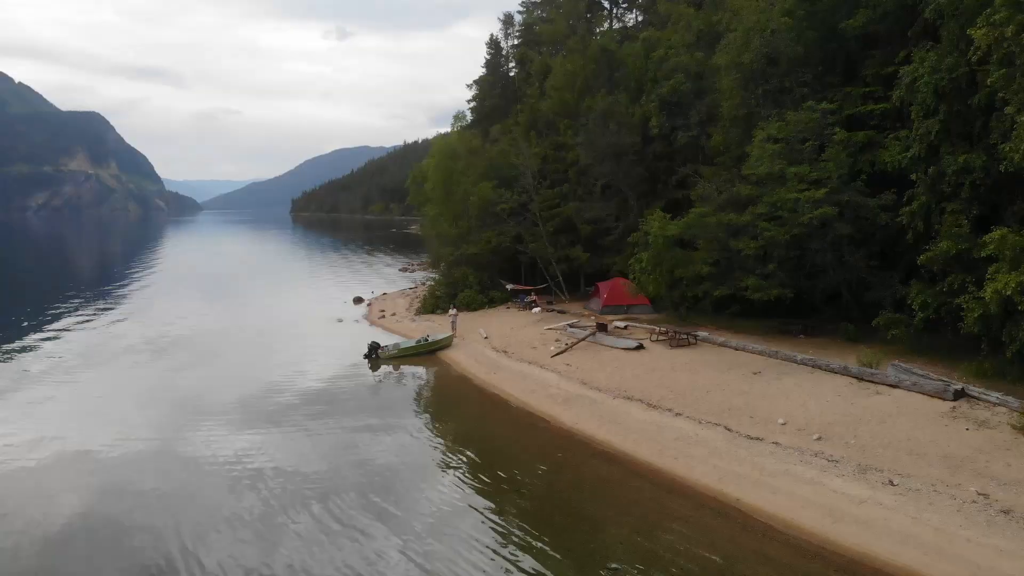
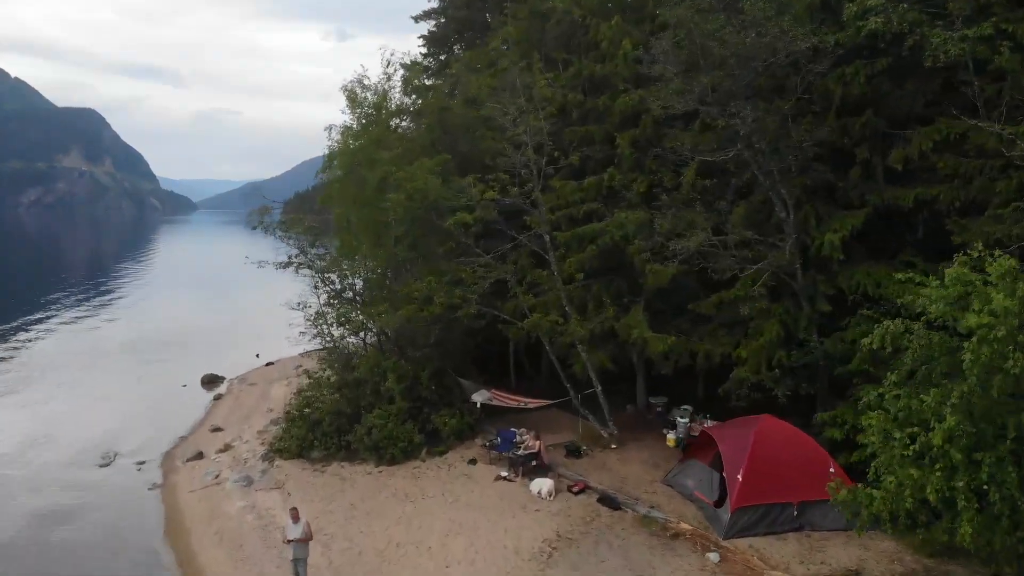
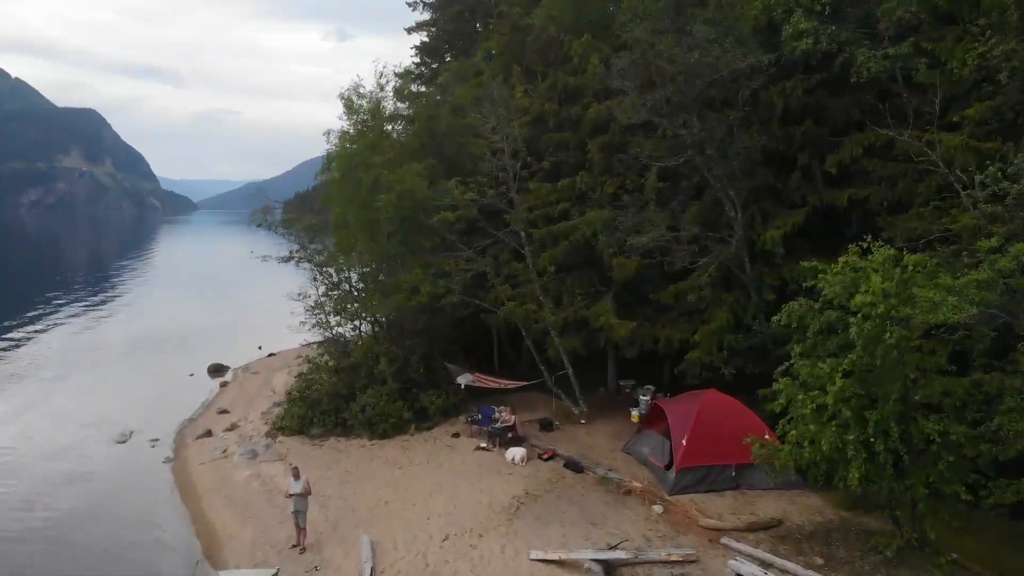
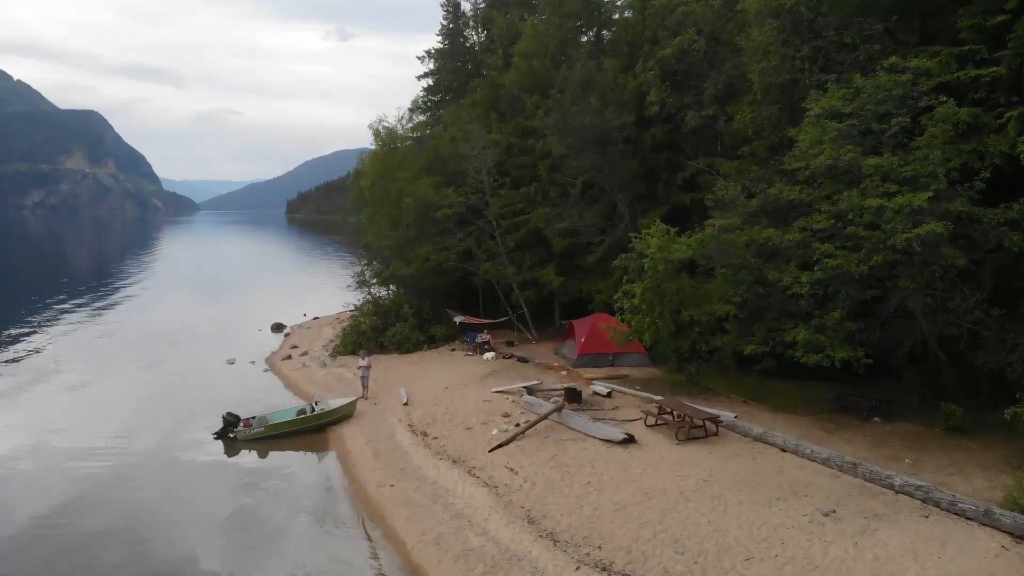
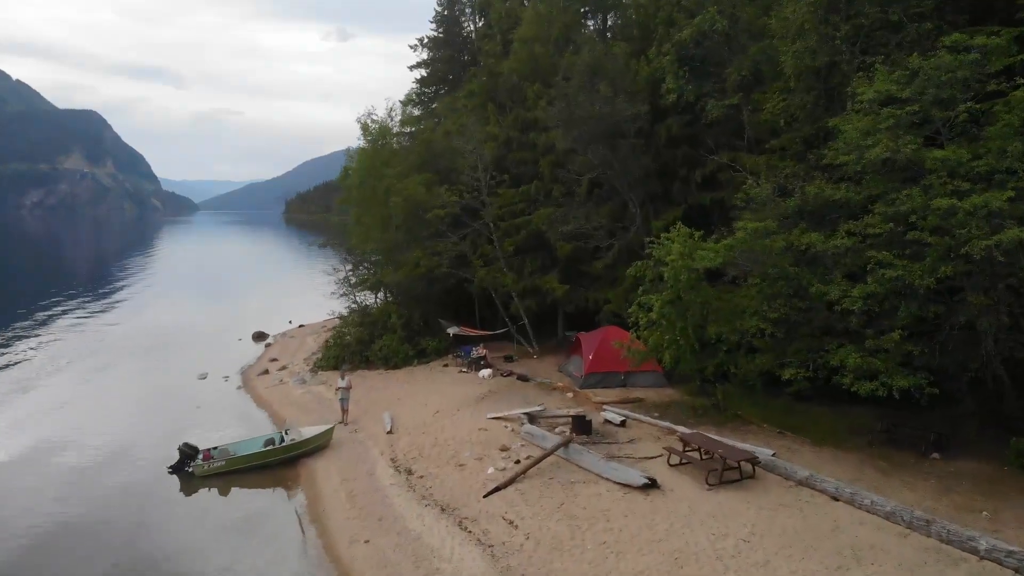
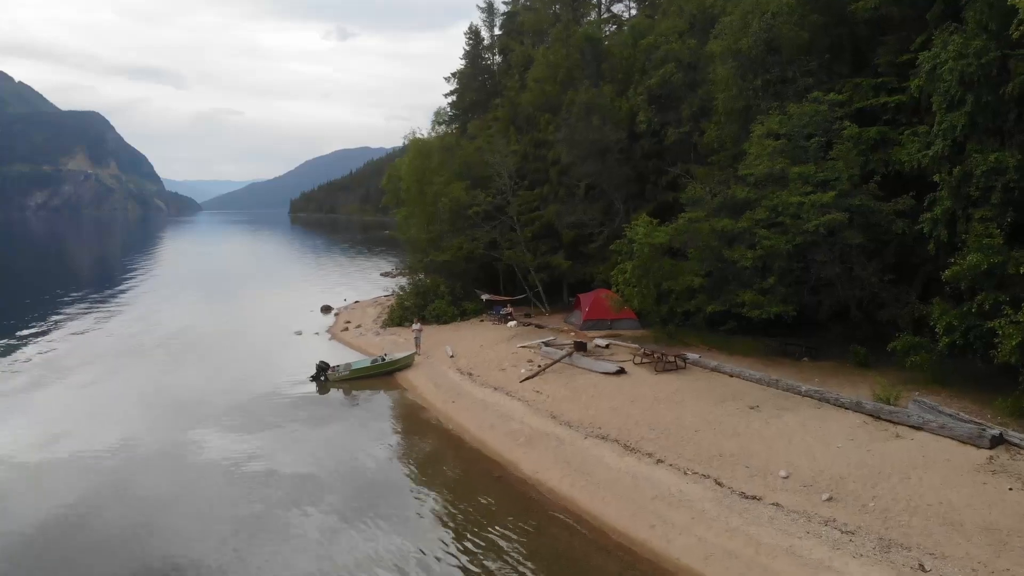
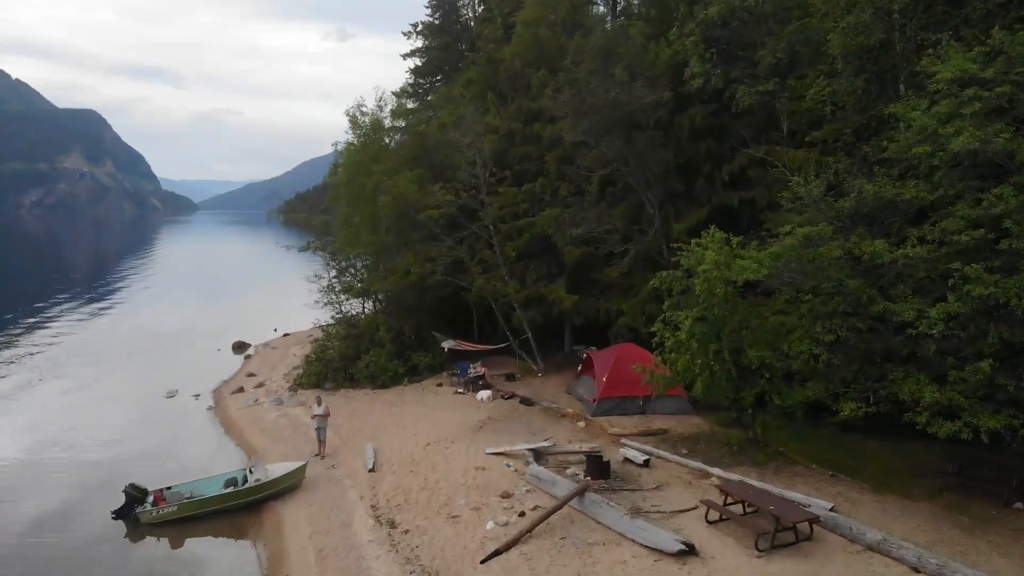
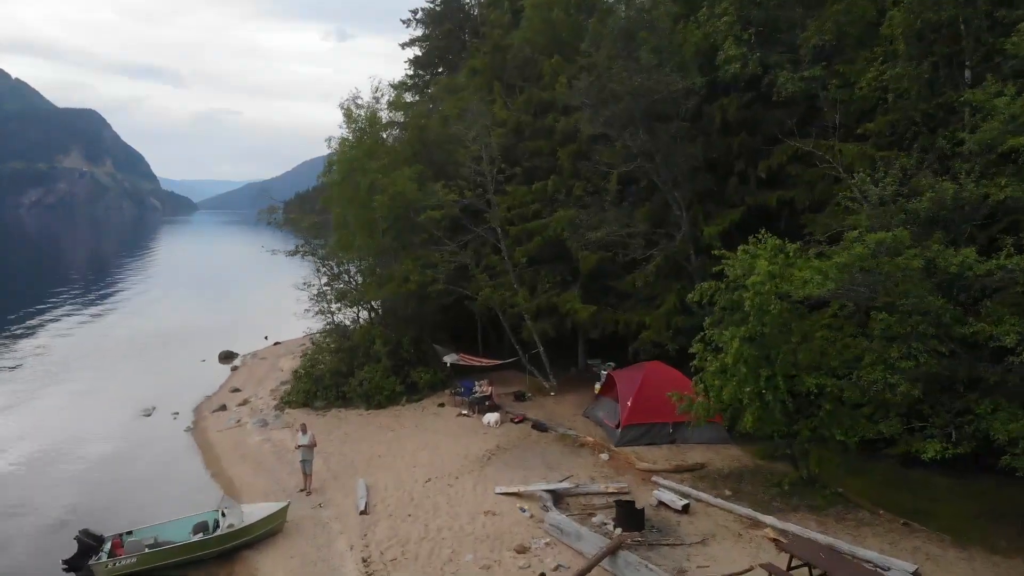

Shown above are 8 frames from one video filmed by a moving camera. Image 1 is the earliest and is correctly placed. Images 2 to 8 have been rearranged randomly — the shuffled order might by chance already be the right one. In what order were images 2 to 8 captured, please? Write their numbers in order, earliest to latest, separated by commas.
6, 4, 5, 7, 8, 3, 2
